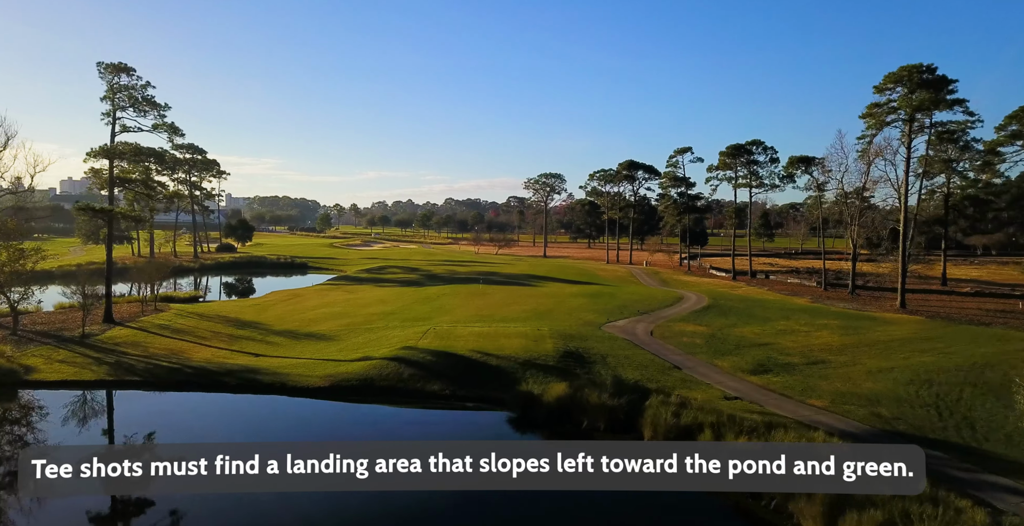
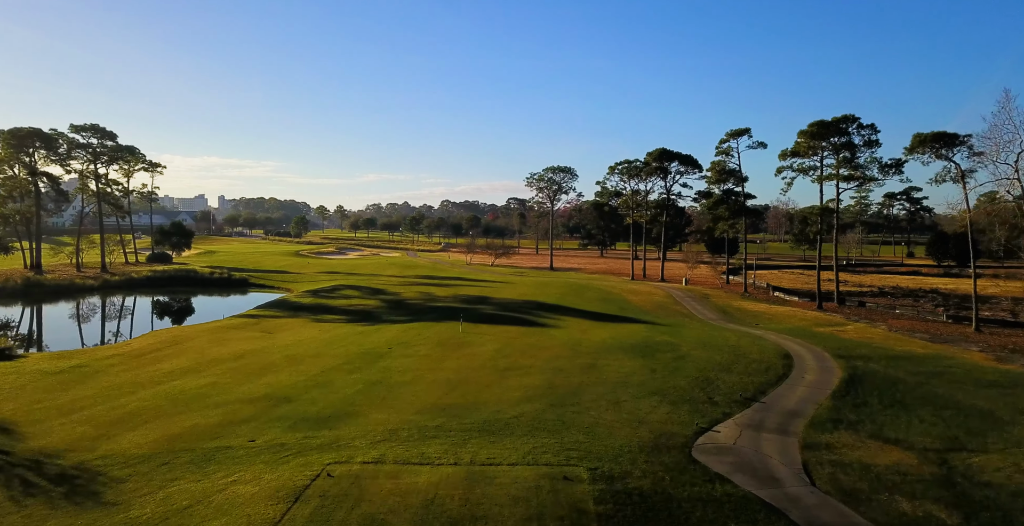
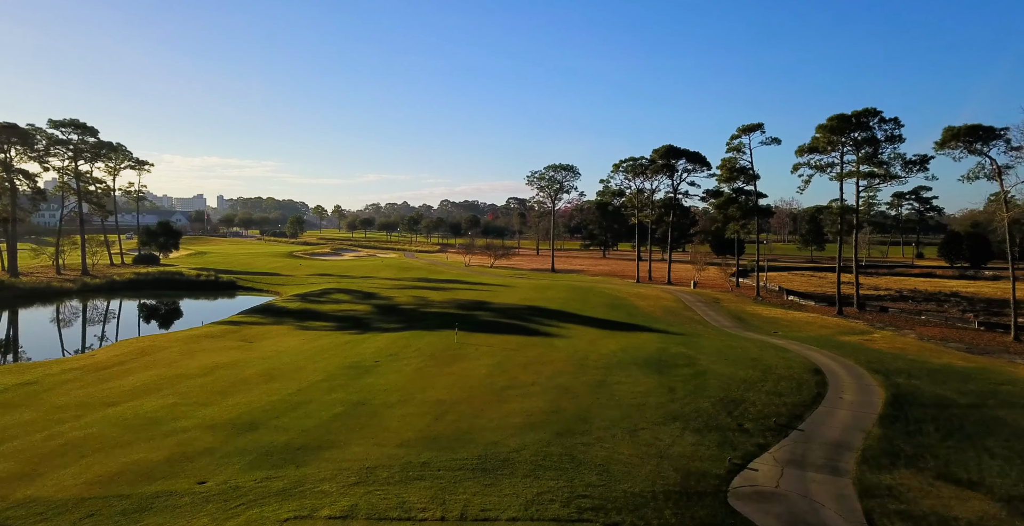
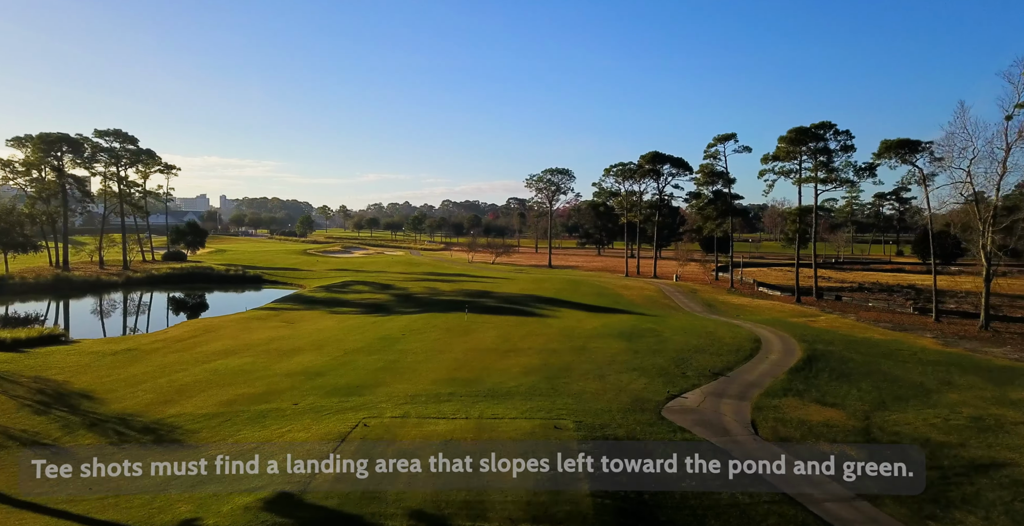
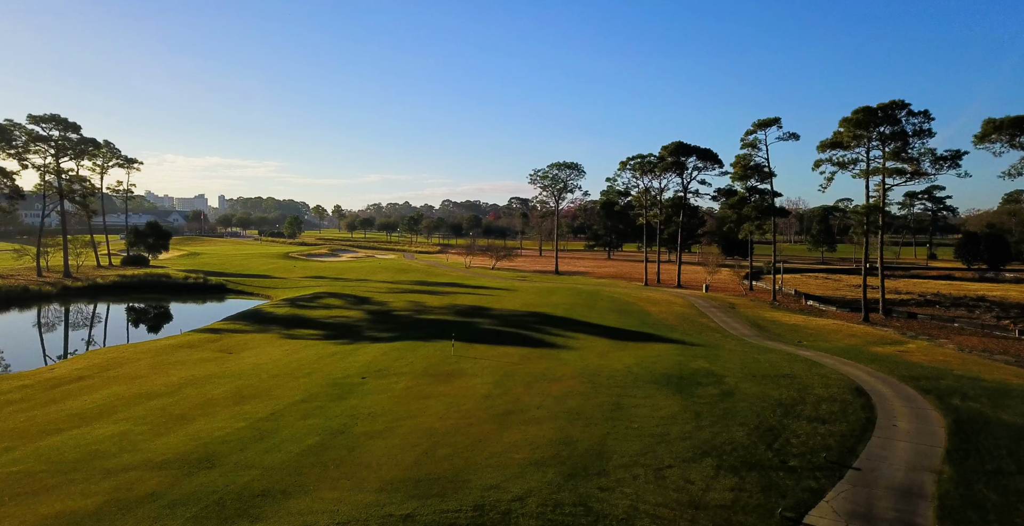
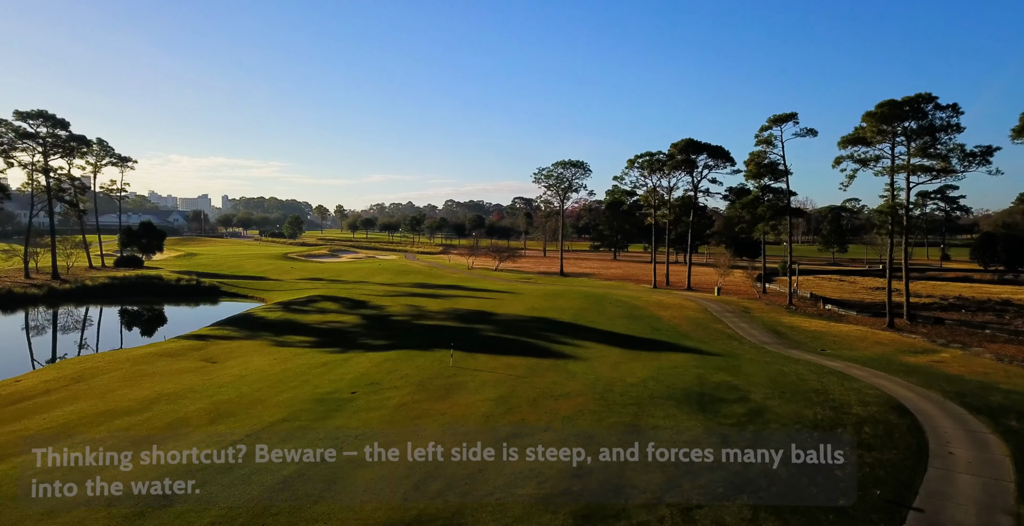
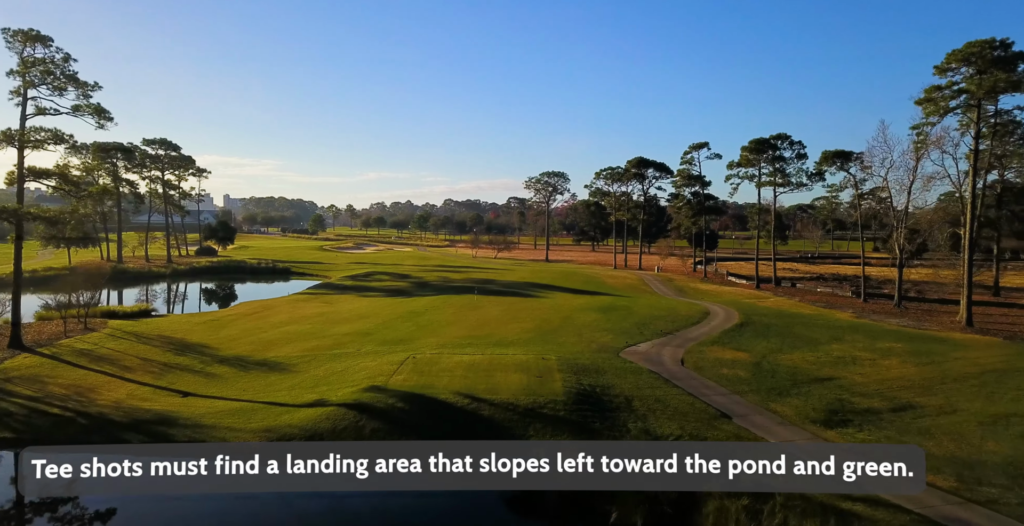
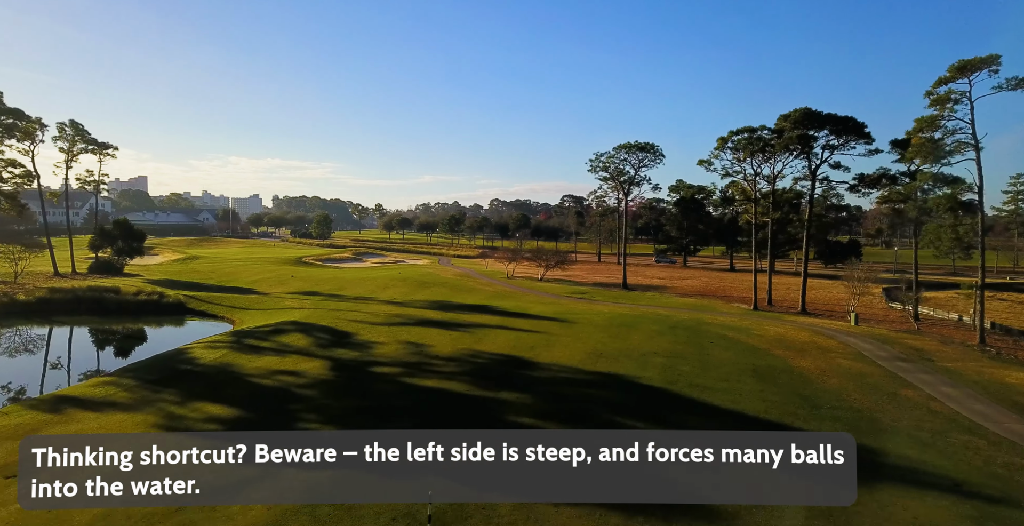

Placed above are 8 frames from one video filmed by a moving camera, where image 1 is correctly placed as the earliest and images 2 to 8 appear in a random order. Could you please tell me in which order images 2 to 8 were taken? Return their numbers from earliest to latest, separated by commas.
7, 4, 2, 3, 5, 6, 8
